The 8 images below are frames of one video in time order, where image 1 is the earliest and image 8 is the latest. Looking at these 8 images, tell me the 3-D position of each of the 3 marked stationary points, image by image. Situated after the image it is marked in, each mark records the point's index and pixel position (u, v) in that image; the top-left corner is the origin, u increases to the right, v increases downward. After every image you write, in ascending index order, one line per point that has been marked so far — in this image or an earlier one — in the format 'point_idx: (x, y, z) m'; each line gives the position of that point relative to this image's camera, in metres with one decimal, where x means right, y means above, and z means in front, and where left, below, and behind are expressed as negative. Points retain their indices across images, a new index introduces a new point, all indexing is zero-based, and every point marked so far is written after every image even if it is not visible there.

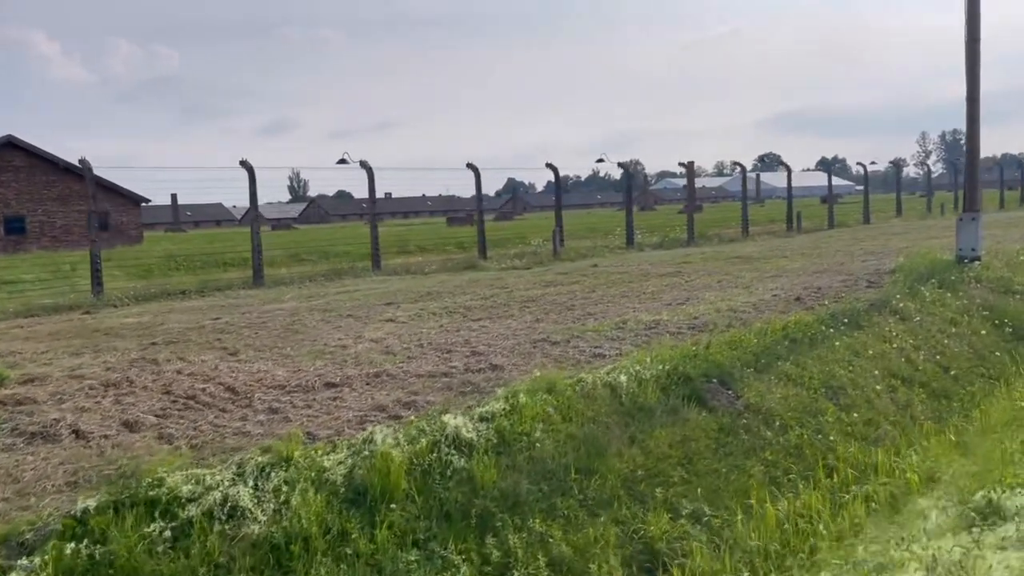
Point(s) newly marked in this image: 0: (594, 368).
0: (+0.7, -0.7, +7.1) m
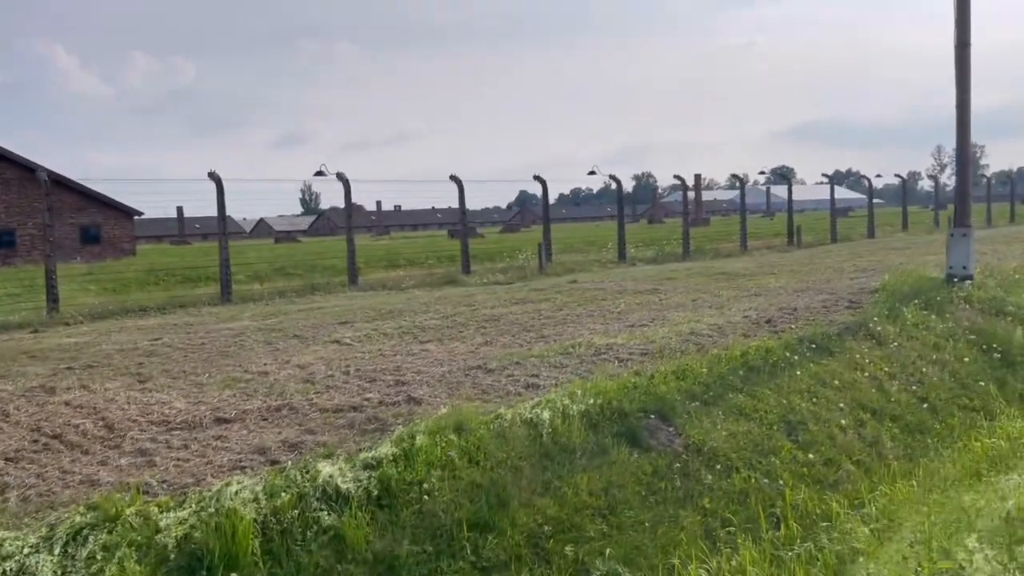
0: (+0.1, -0.9, +6.4) m
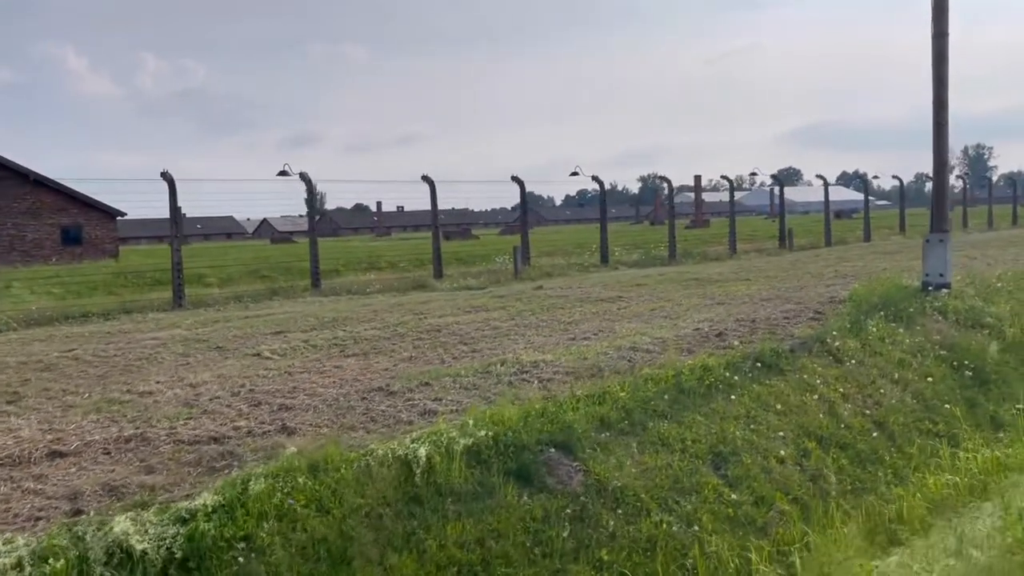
0: (-0.7, -1.0, +5.6) m
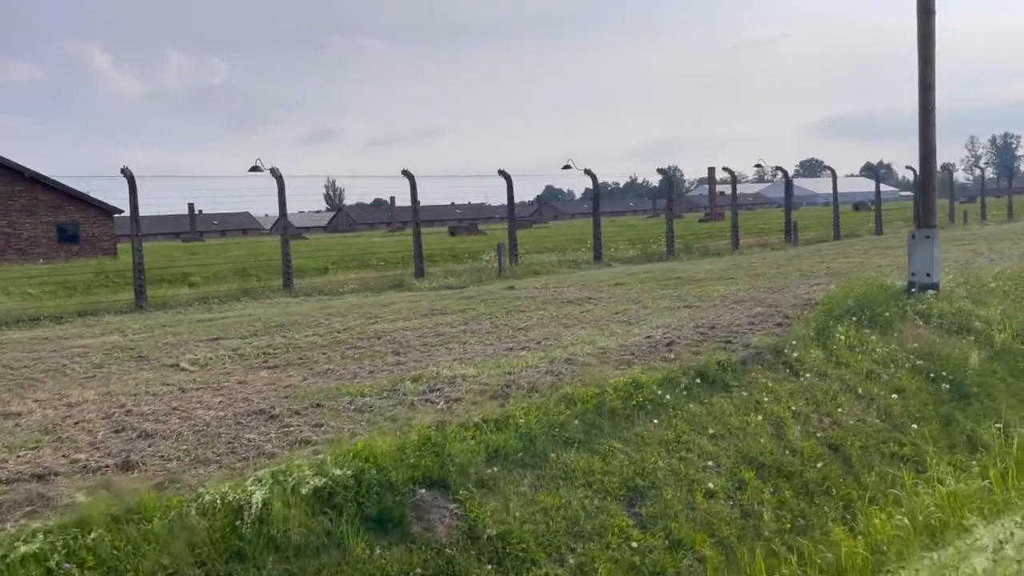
0: (-1.5, -1.0, +4.9) m
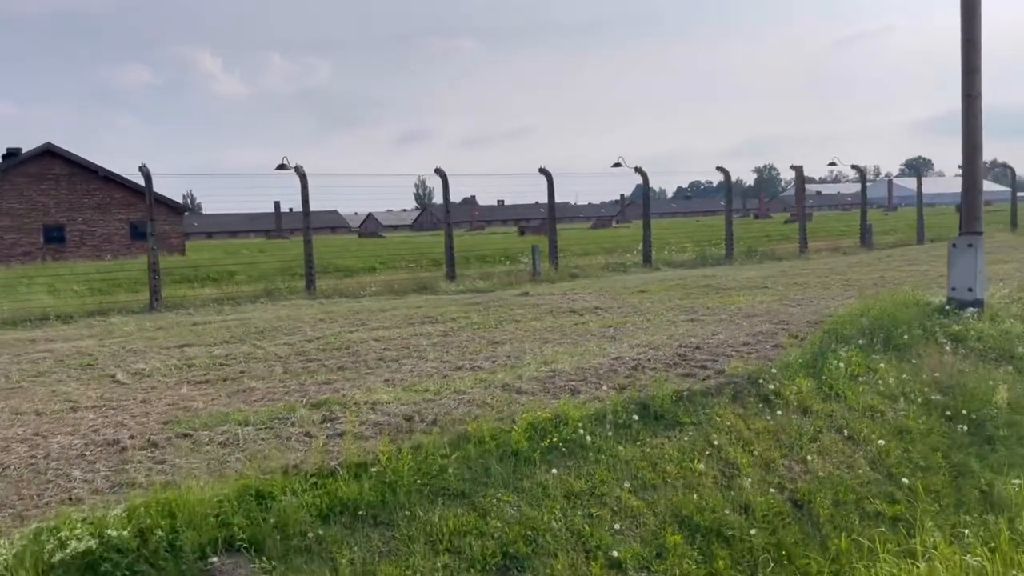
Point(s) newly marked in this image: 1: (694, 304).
0: (-2.3, -1.1, +4.2) m
1: (+2.6, -0.2, +11.8) m
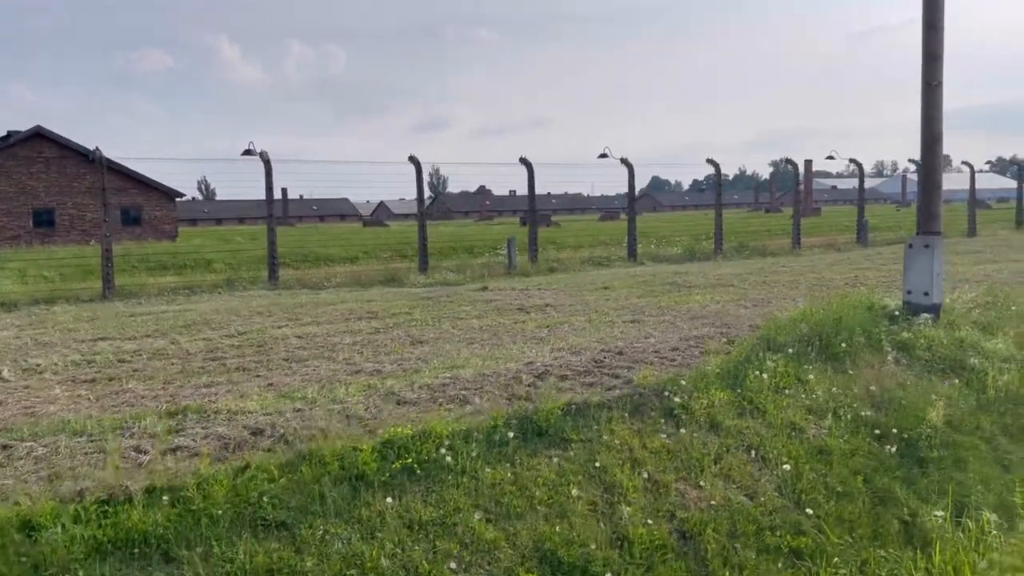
0: (-3.2, -1.1, +3.6) m
1: (+1.8, -0.2, +11.2) m
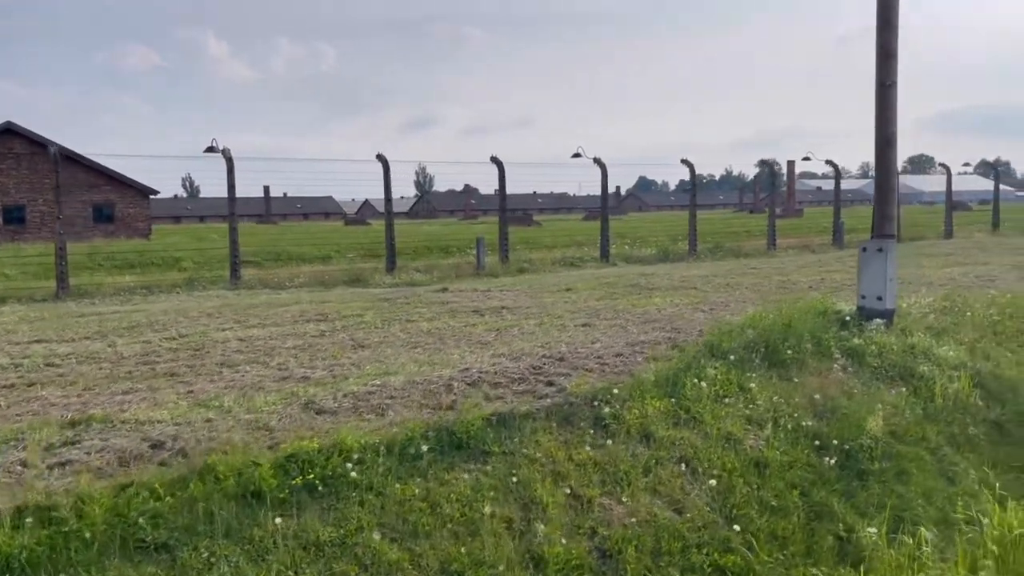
0: (-3.7, -1.1, +3.3) m
1: (+1.3, -0.2, +11.0) m
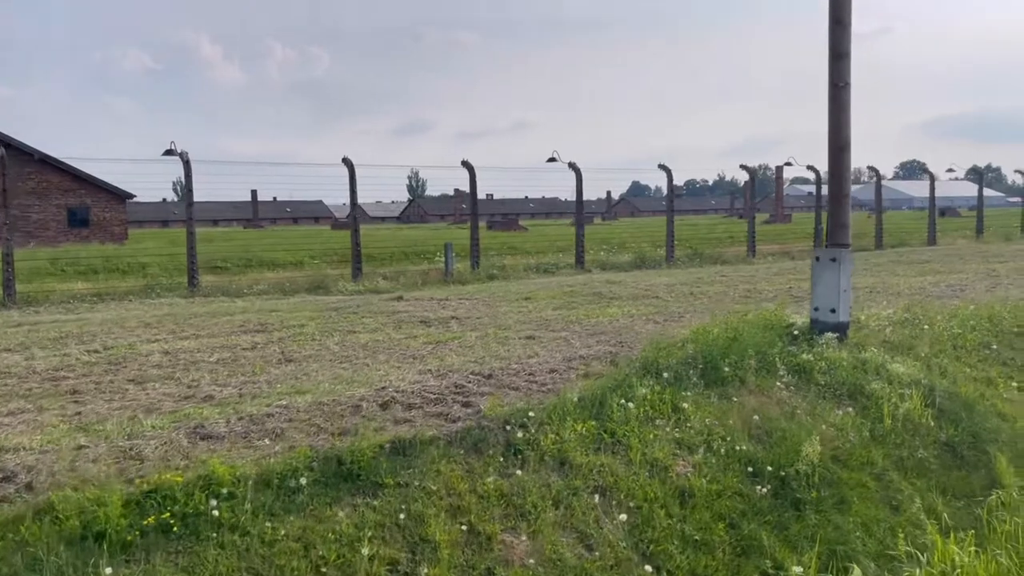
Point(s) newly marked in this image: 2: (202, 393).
0: (-4.3, -1.2, +2.9) m
1: (+0.6, -0.4, +10.6) m
2: (-2.4, -0.8, +6.5) m
